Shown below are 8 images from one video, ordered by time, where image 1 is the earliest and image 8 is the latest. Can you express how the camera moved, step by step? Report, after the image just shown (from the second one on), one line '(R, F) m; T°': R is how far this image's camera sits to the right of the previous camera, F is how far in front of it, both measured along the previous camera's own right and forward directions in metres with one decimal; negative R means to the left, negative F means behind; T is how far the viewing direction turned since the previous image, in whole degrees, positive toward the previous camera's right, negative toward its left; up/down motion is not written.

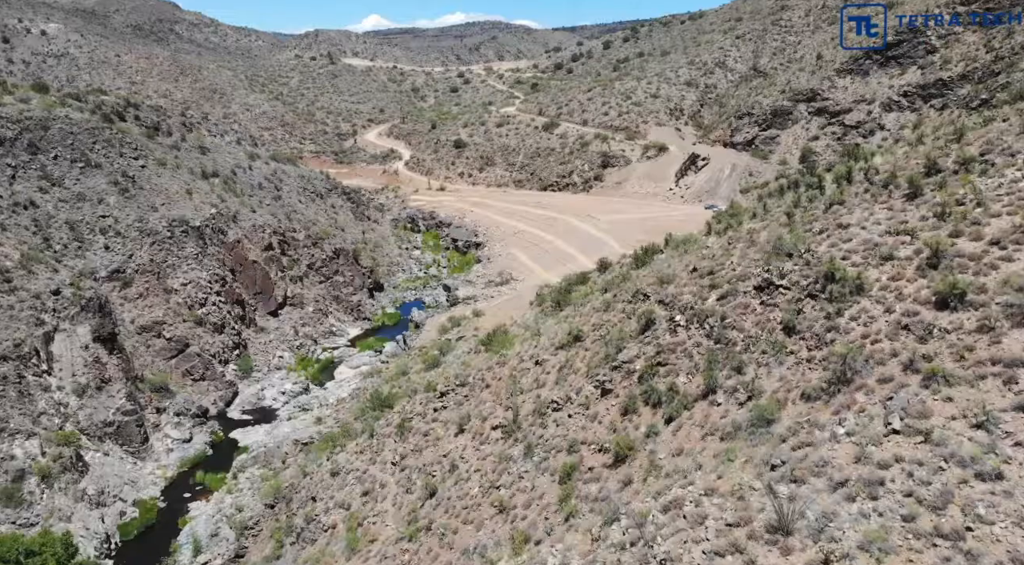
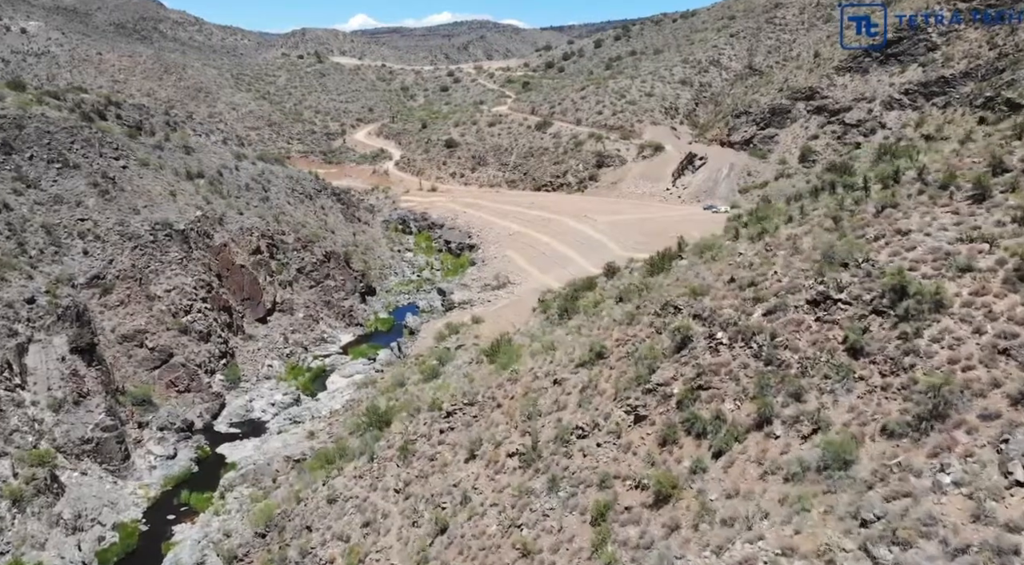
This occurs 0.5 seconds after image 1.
(-0.4, +1.3) m; +1°
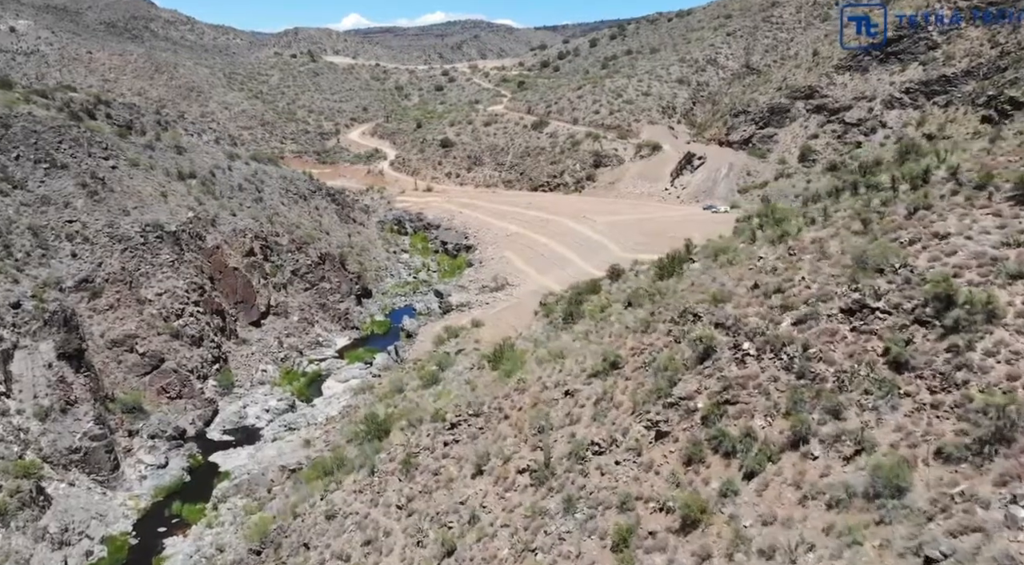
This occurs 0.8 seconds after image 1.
(-0.2, +0.7) m; 0°
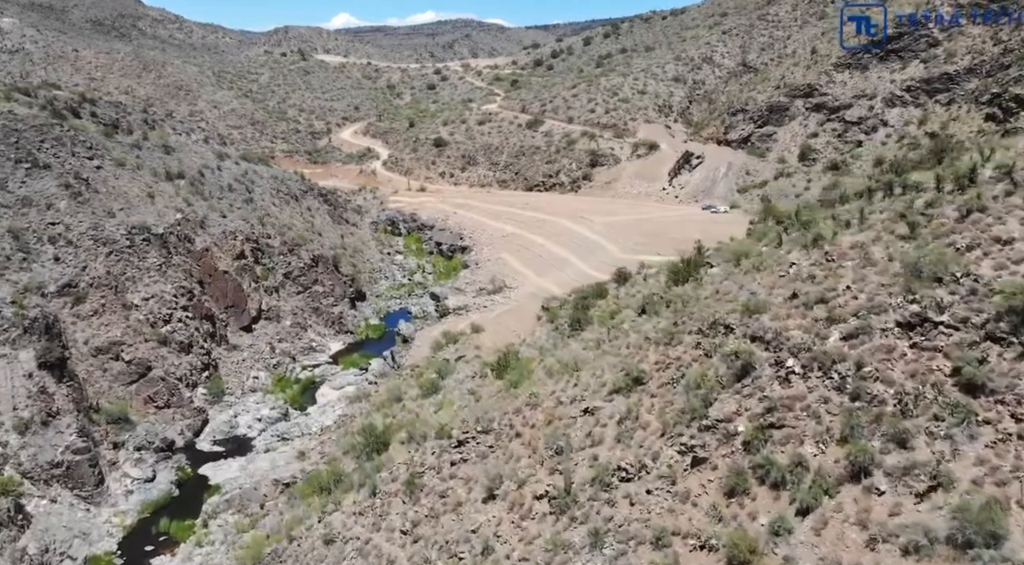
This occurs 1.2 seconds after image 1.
(-0.3, +0.9) m; +1°
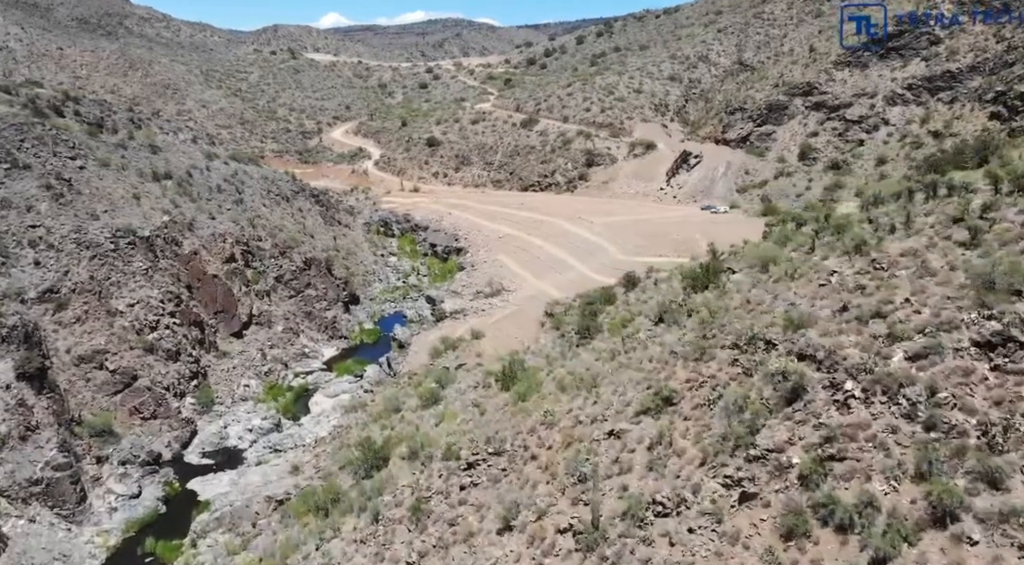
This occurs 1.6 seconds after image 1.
(-0.3, +1.0) m; +1°
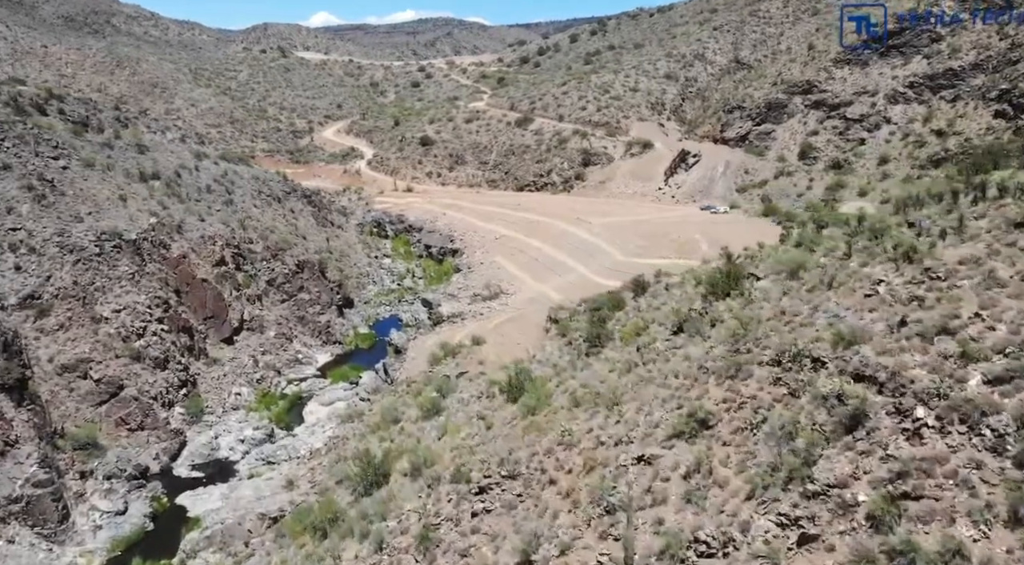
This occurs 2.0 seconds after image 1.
(-0.3, +0.9) m; +1°
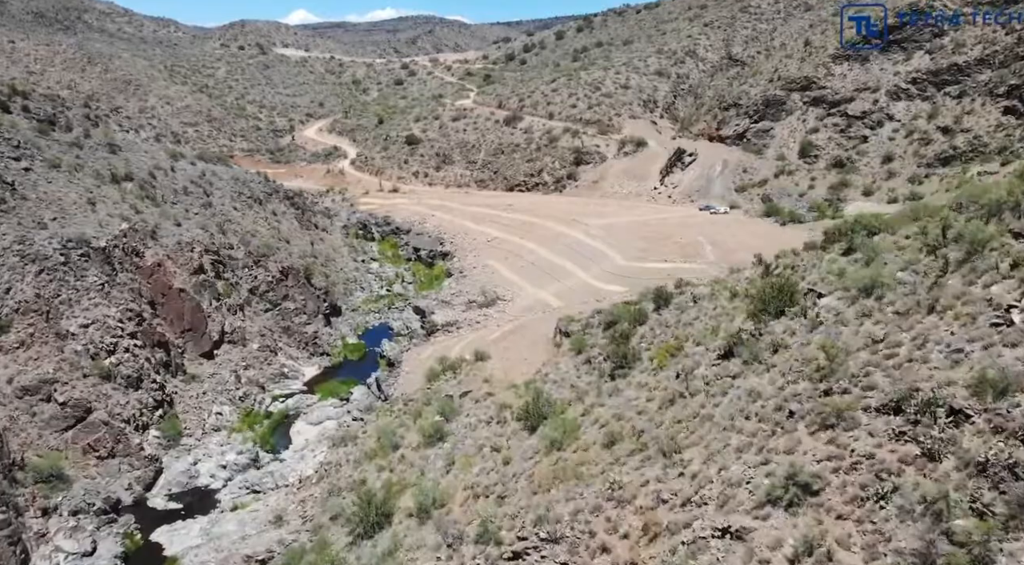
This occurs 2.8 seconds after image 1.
(-0.6, +1.9) m; +1°
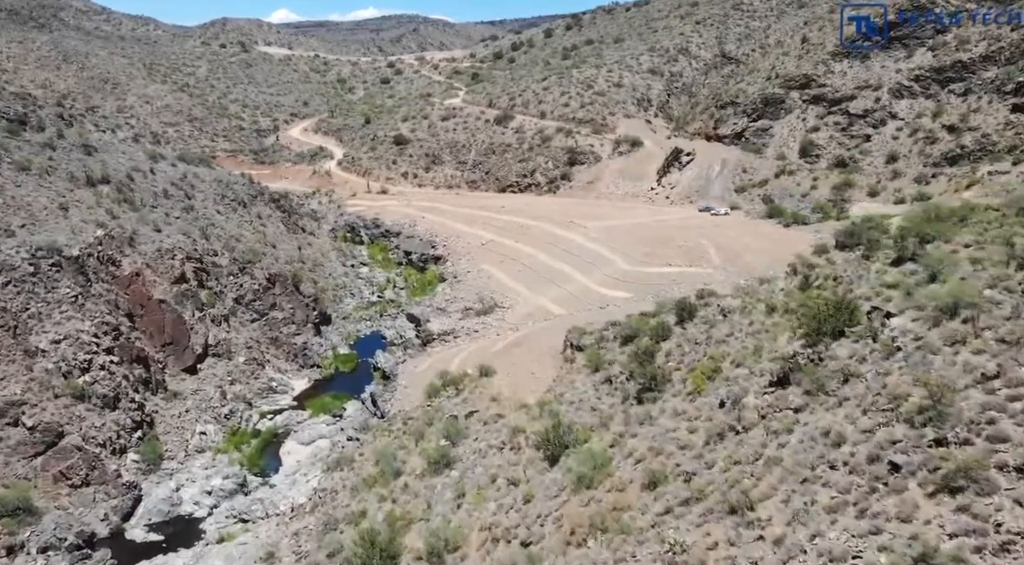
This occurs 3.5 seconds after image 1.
(-0.5, +1.5) m; +1°
